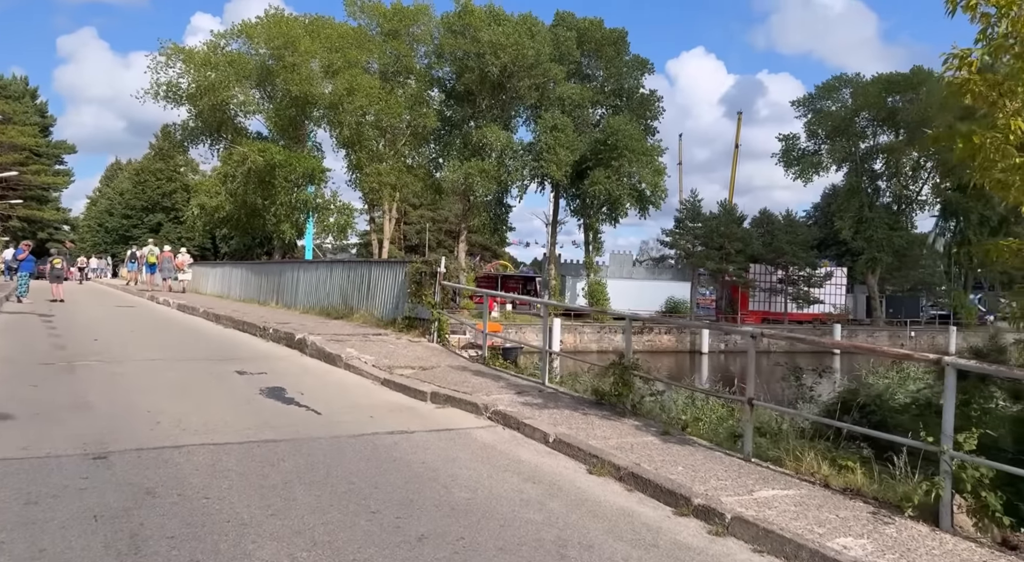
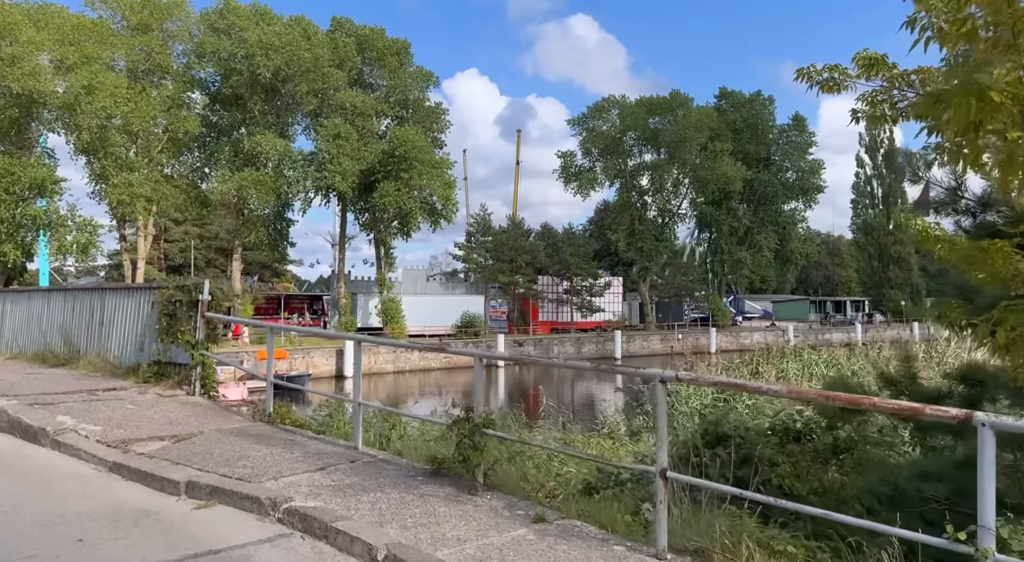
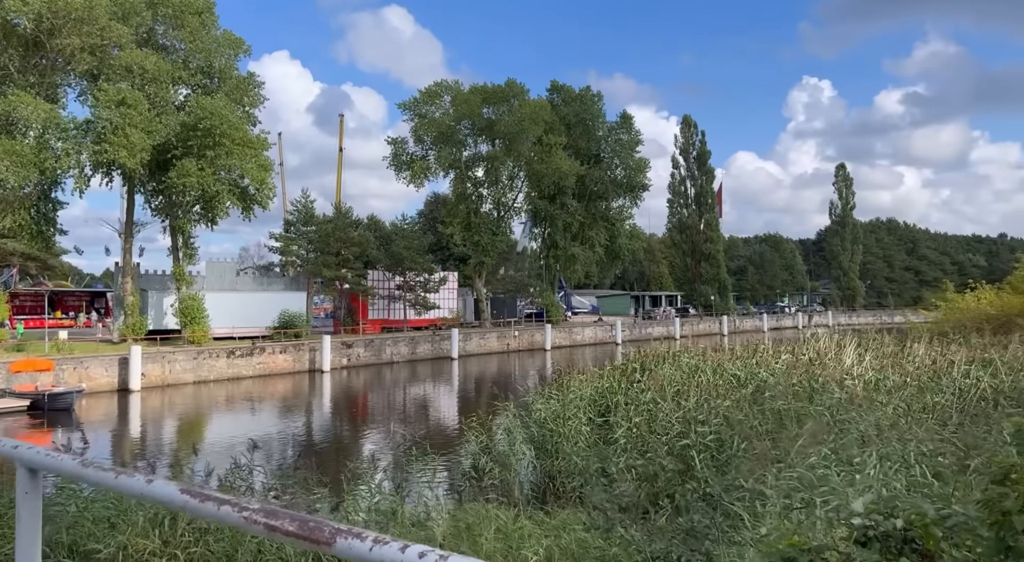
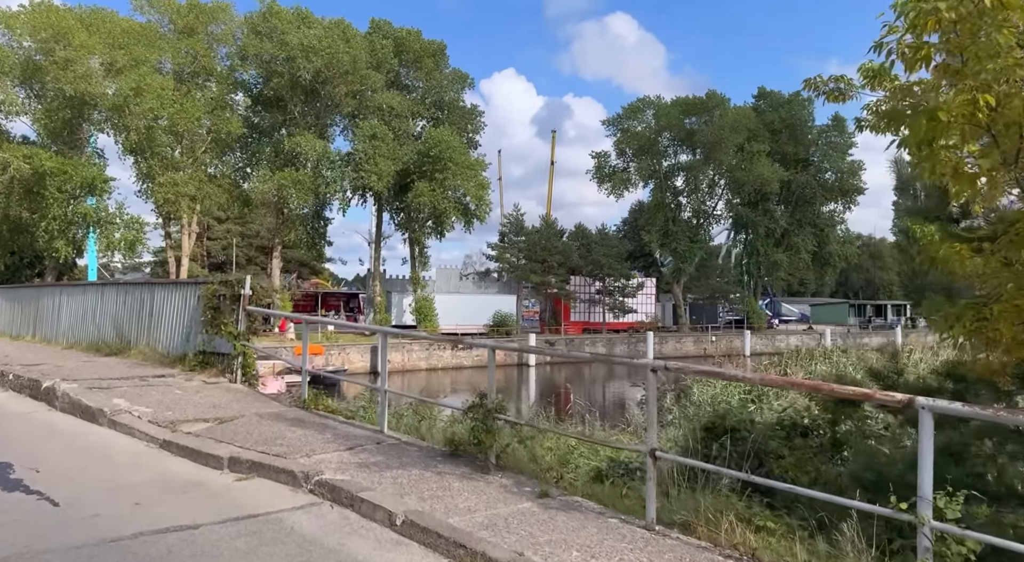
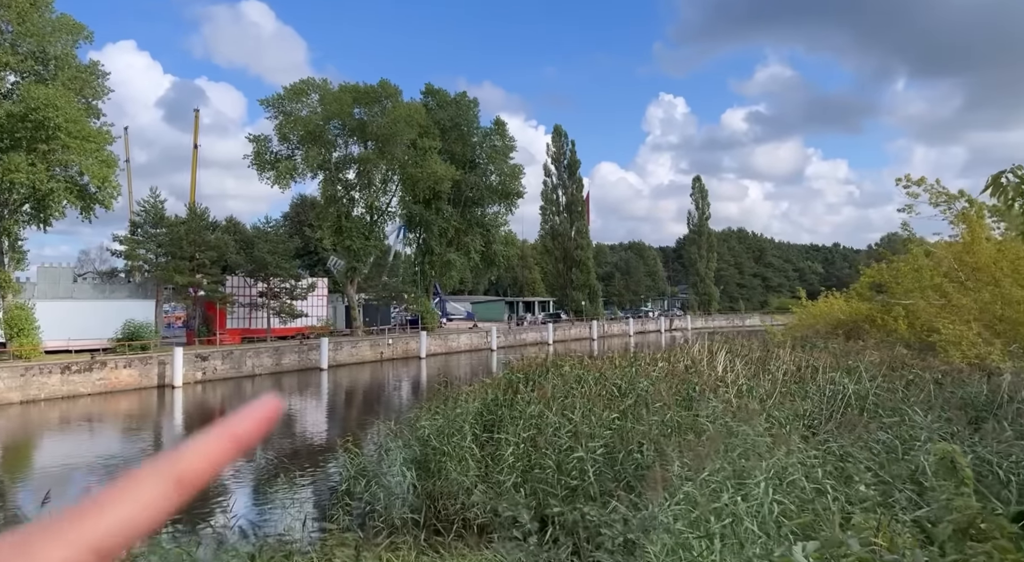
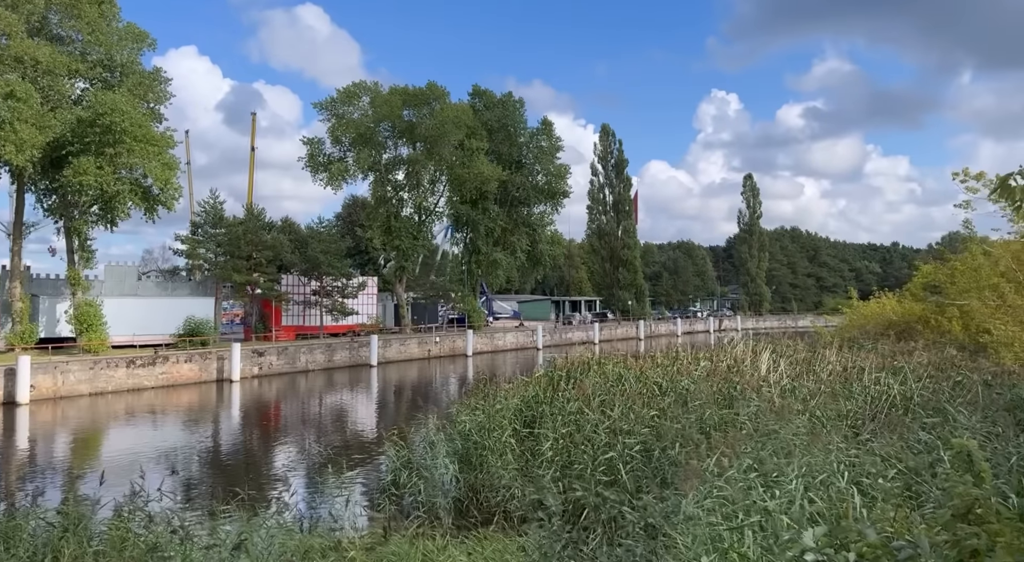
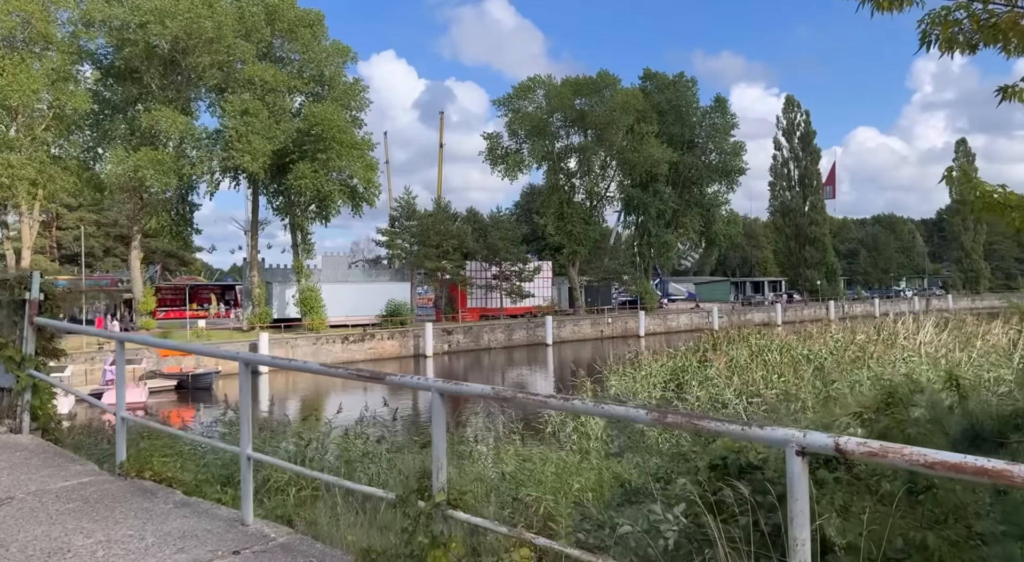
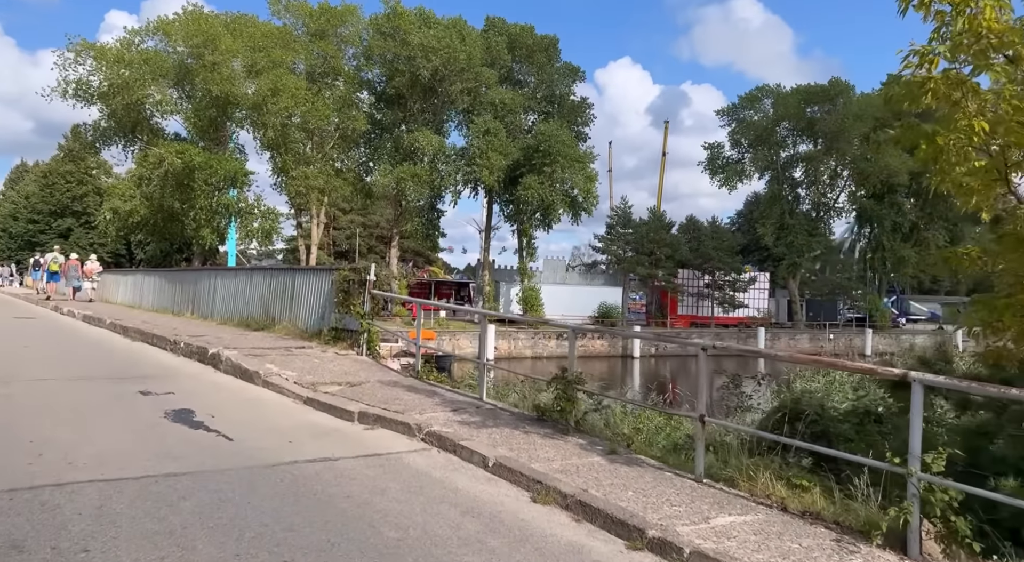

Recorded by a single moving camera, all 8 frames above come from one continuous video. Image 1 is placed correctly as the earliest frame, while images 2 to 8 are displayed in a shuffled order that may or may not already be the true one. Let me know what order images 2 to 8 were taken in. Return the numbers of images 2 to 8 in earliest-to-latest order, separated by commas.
8, 4, 2, 7, 3, 6, 5
